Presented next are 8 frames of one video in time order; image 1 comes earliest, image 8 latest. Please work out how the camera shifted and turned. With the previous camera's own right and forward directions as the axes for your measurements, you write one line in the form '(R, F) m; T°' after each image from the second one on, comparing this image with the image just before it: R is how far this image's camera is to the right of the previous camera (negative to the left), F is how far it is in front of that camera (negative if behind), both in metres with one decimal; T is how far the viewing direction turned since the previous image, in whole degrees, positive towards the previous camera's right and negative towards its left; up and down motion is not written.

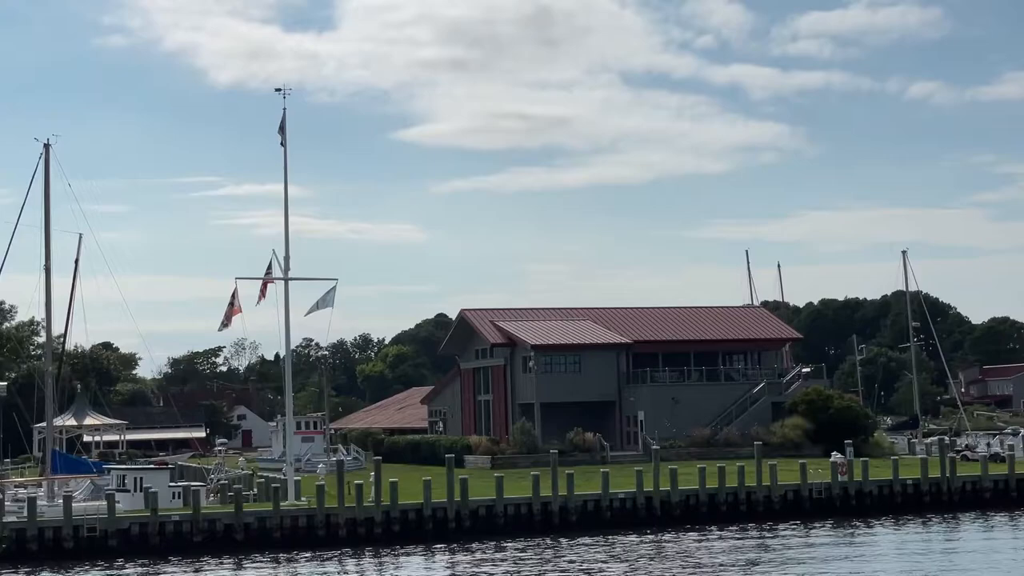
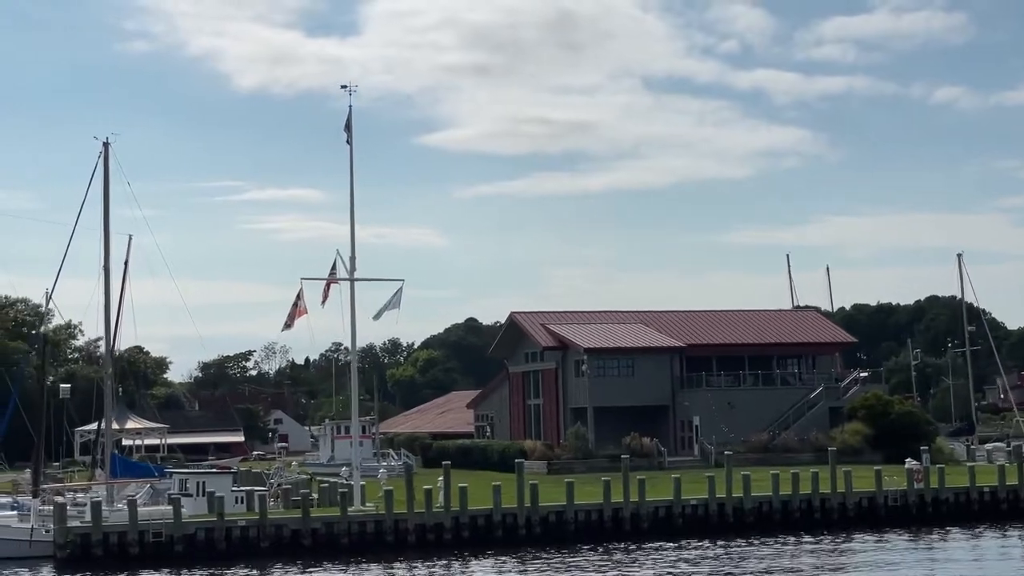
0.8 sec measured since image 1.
(-1.3, +0.8) m; -1°
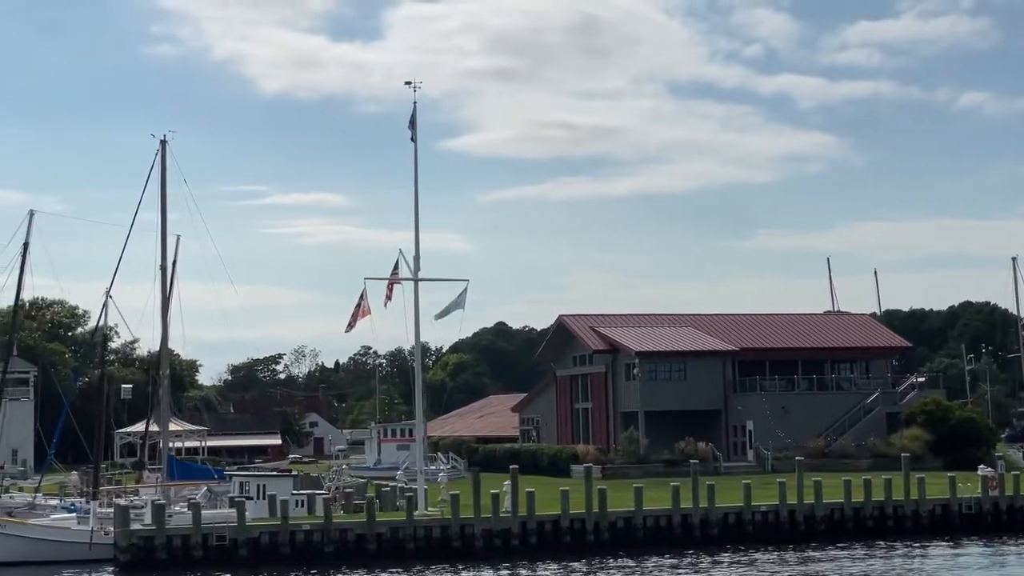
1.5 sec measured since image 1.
(-1.2, +0.7) m; -1°
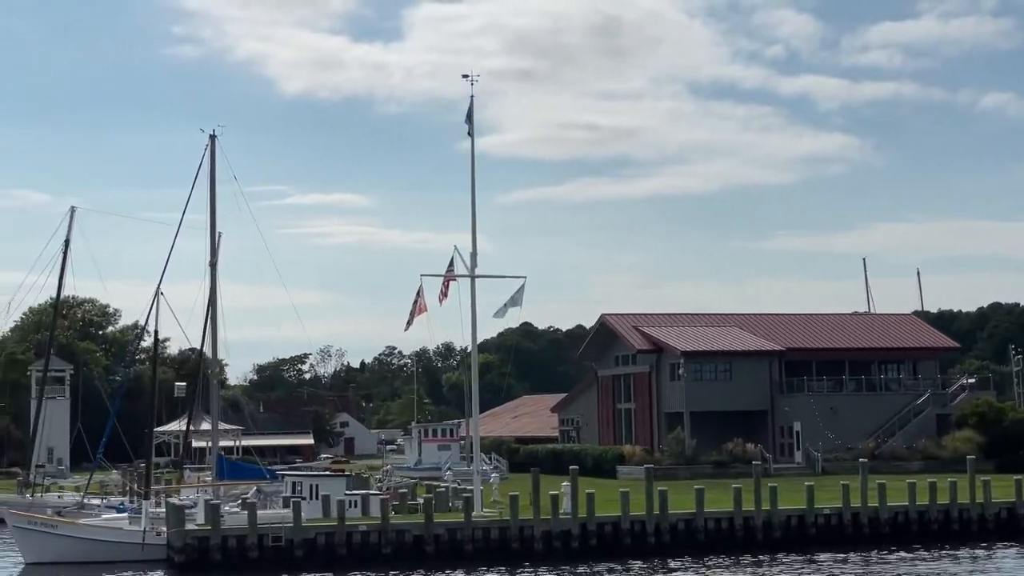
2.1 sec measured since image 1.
(-1.0, +0.7) m; -1°
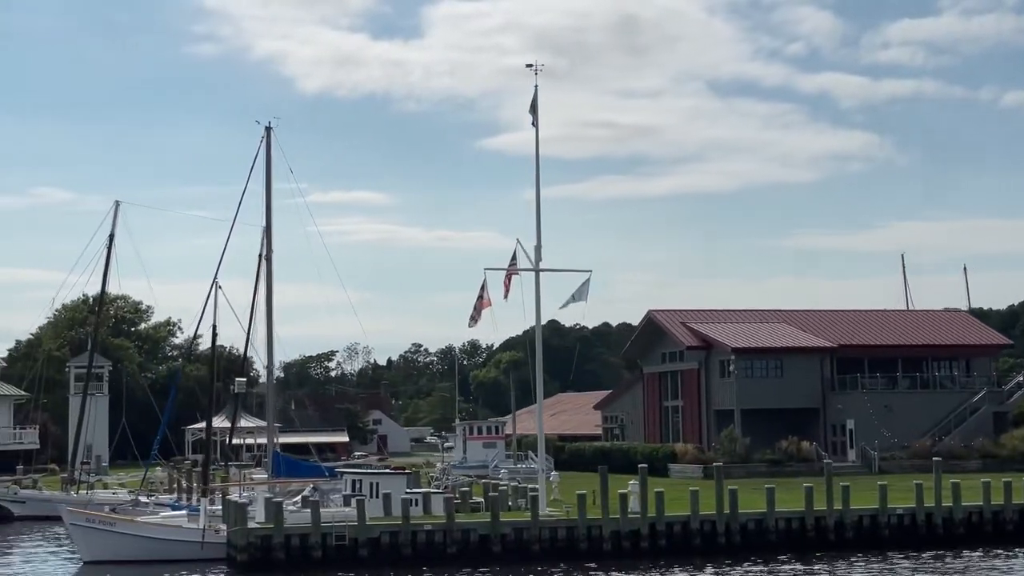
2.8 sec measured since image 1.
(-1.1, +0.7) m; -1°
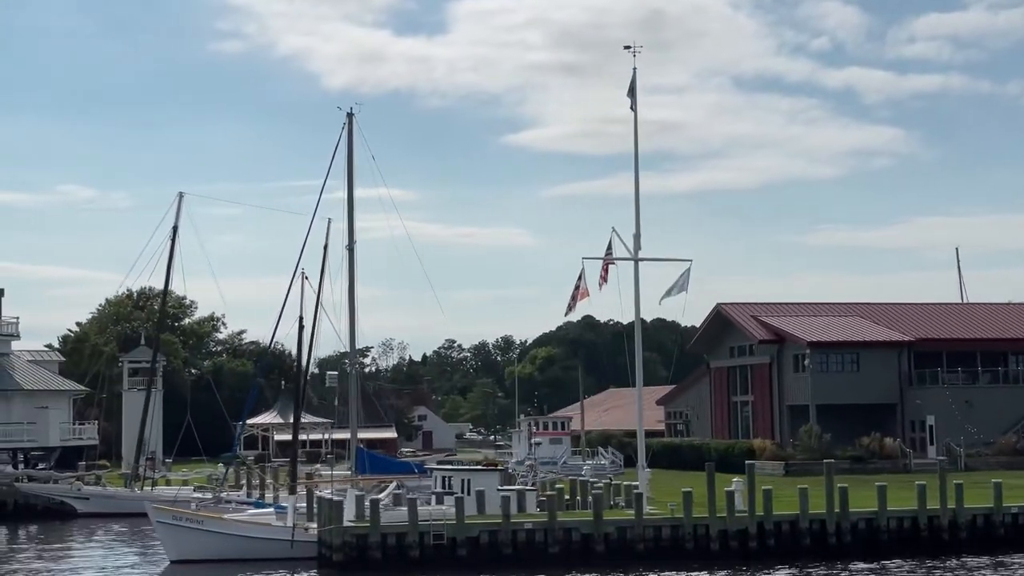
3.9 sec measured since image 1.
(-1.8, +1.2) m; -1°
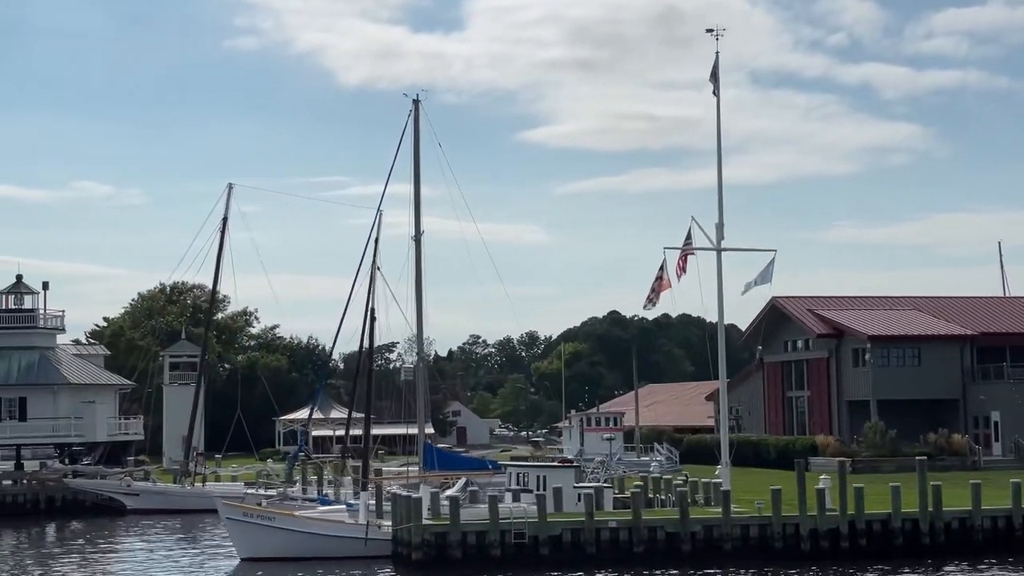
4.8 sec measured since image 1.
(-1.5, +1.0) m; -1°
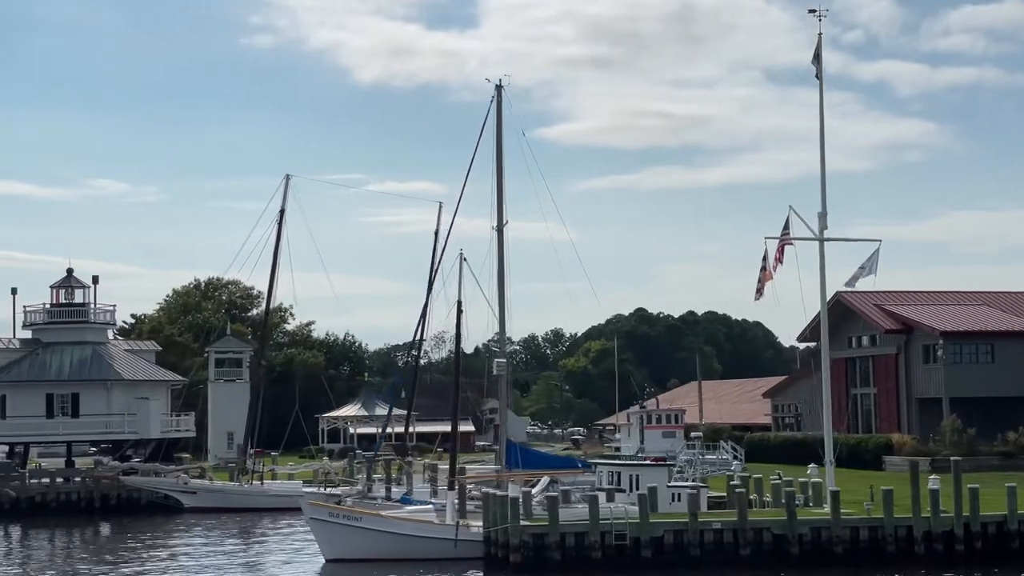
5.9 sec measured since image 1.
(-1.8, +1.3) m; -1°
